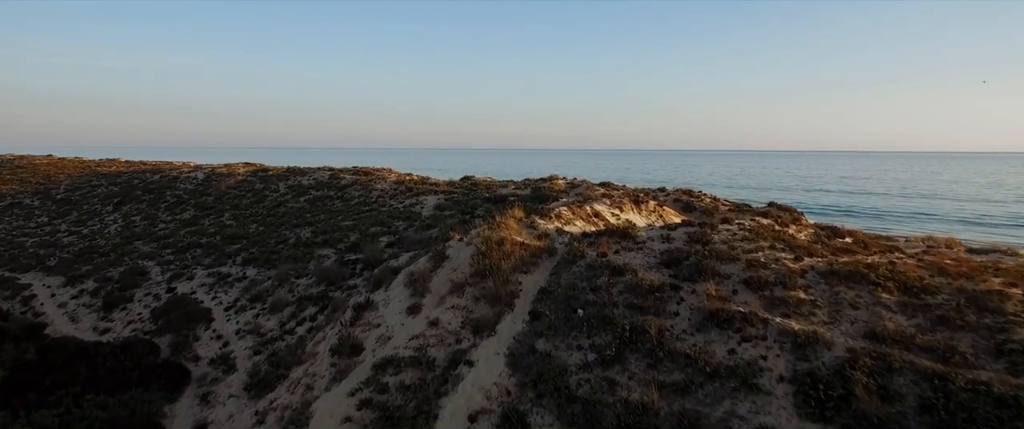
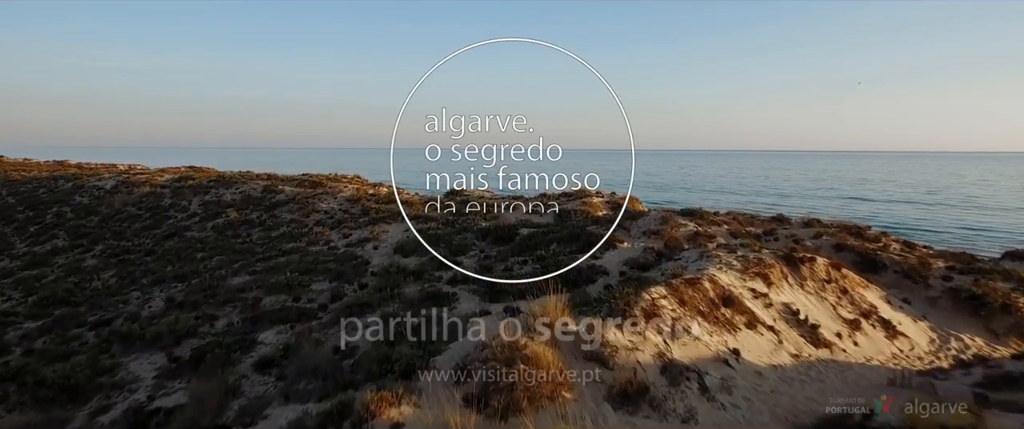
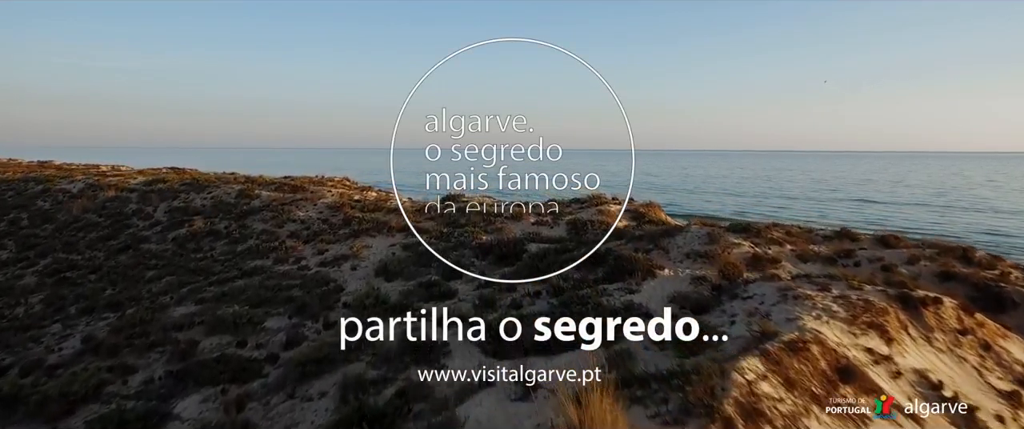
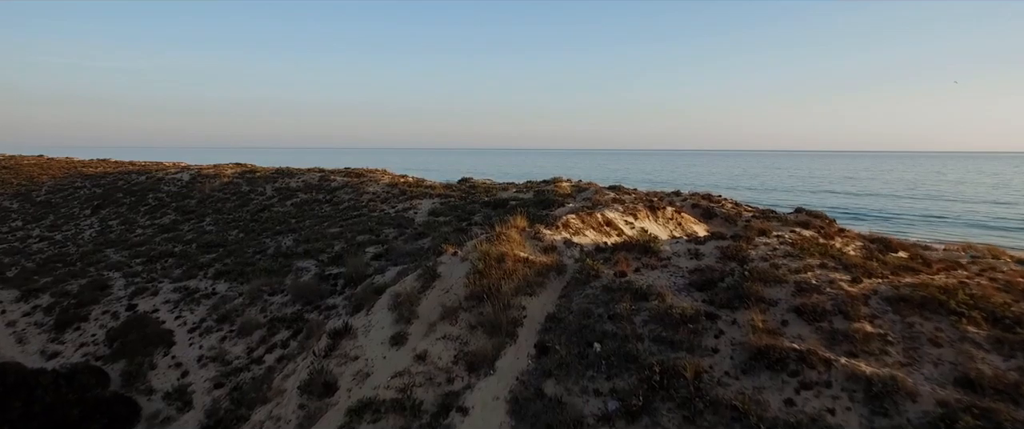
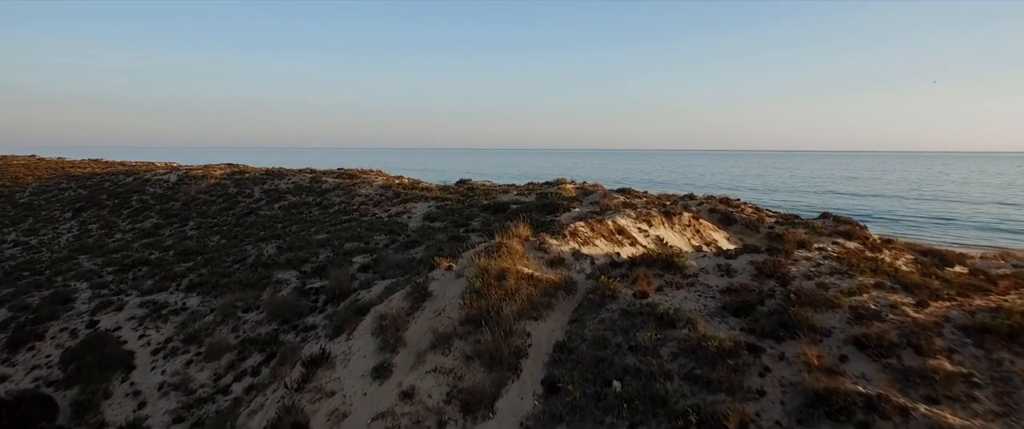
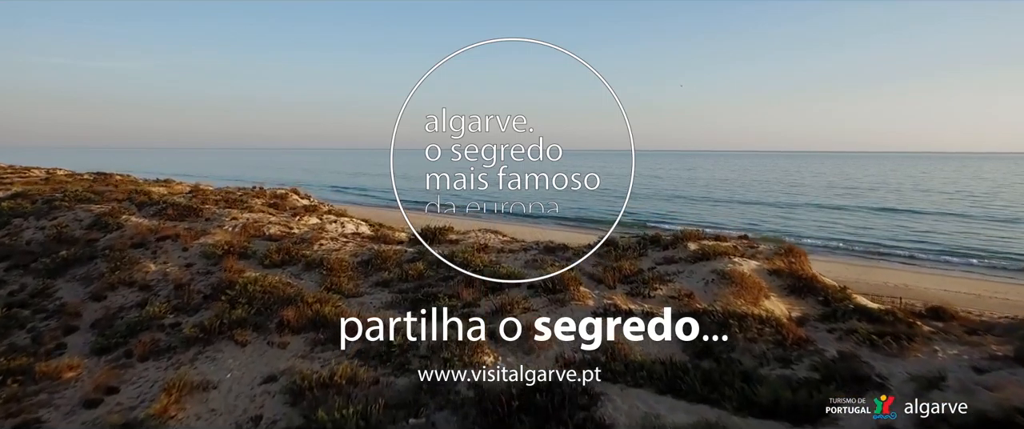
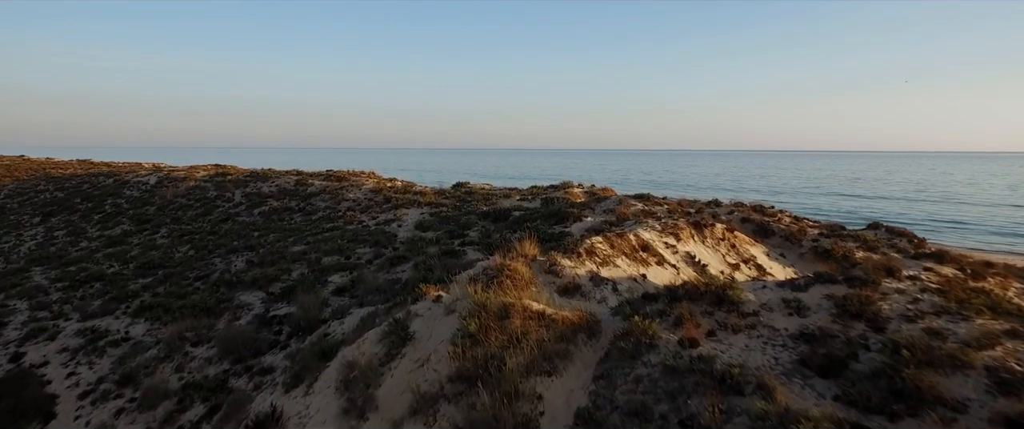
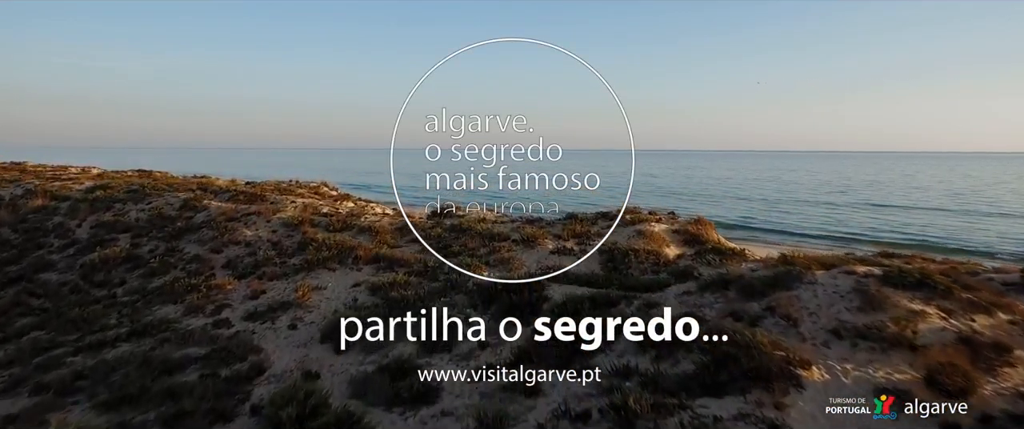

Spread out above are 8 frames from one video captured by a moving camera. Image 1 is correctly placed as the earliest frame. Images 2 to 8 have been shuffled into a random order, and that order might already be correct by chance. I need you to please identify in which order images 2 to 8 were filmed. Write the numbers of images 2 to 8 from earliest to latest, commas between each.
4, 5, 7, 2, 3, 8, 6
